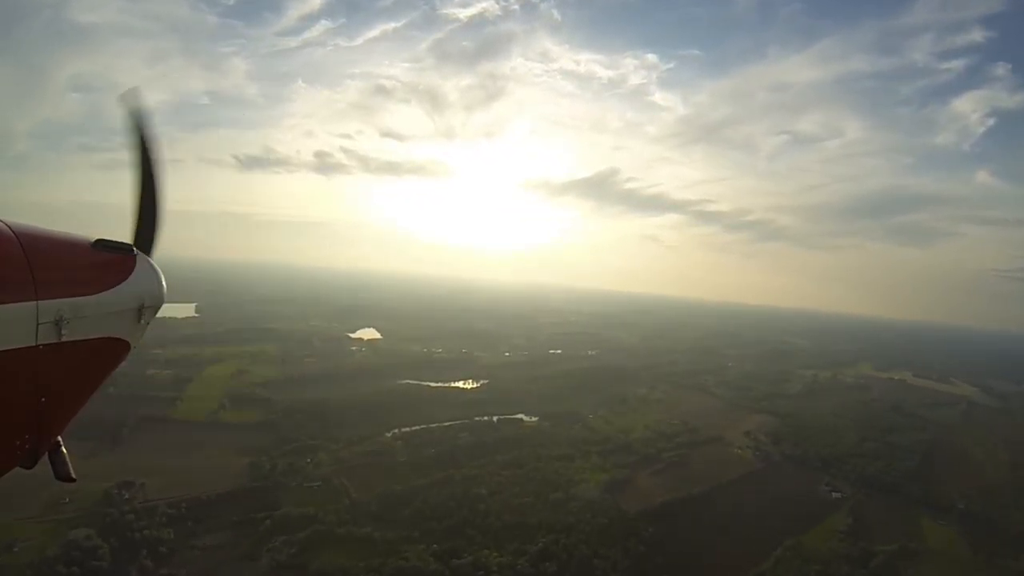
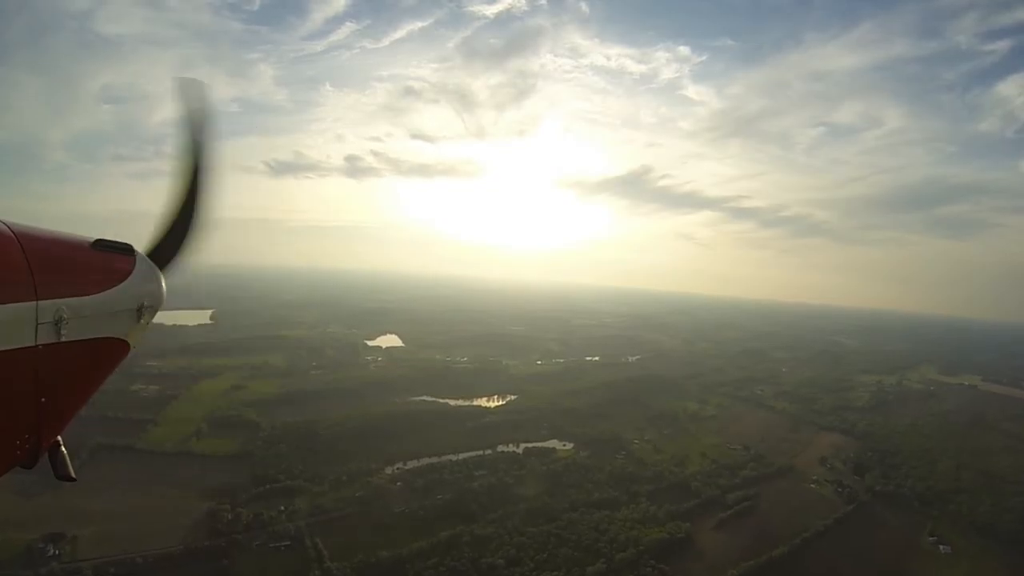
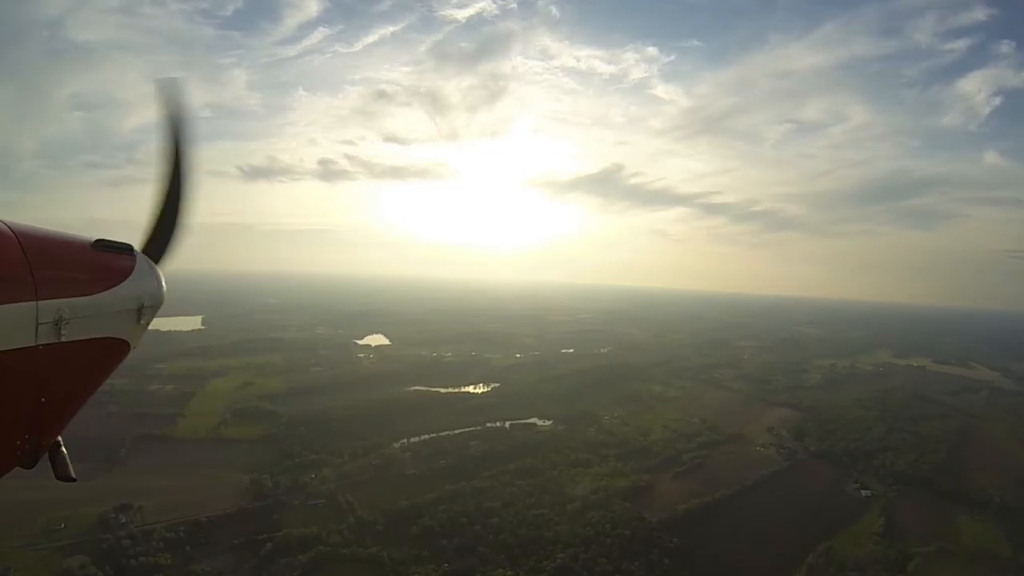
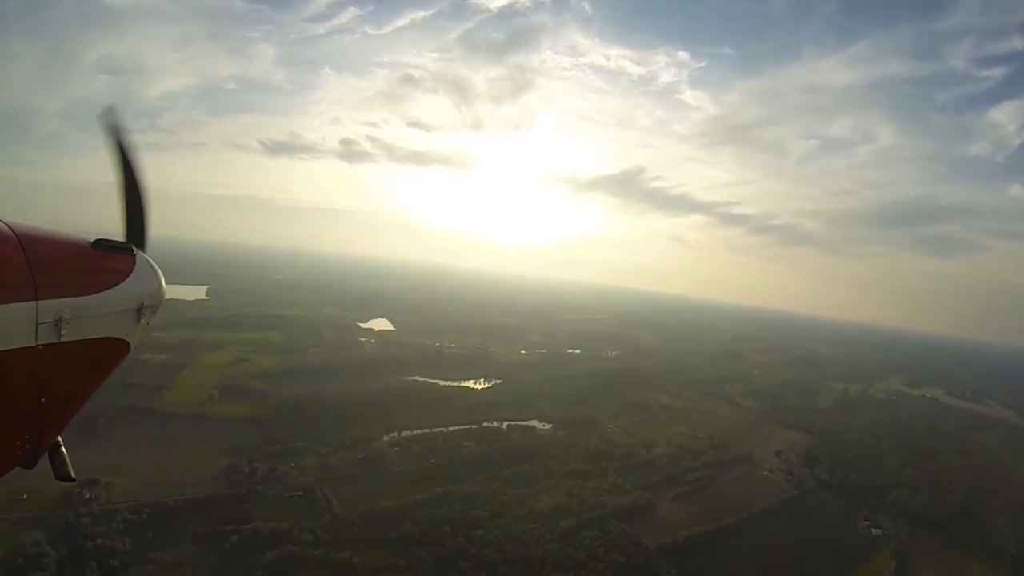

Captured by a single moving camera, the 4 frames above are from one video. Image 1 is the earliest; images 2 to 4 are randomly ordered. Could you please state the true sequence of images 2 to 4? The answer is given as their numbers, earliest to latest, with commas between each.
3, 4, 2
